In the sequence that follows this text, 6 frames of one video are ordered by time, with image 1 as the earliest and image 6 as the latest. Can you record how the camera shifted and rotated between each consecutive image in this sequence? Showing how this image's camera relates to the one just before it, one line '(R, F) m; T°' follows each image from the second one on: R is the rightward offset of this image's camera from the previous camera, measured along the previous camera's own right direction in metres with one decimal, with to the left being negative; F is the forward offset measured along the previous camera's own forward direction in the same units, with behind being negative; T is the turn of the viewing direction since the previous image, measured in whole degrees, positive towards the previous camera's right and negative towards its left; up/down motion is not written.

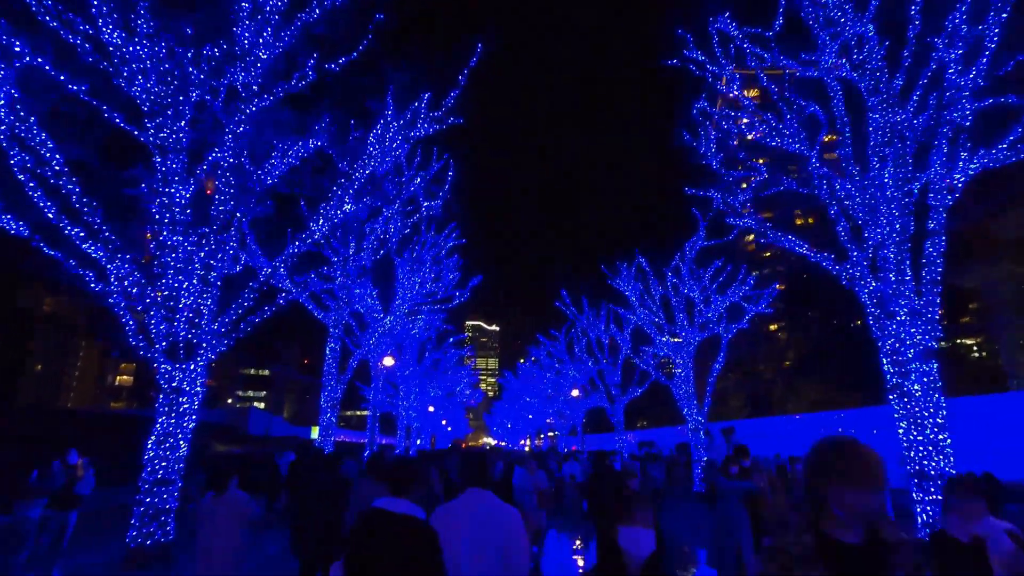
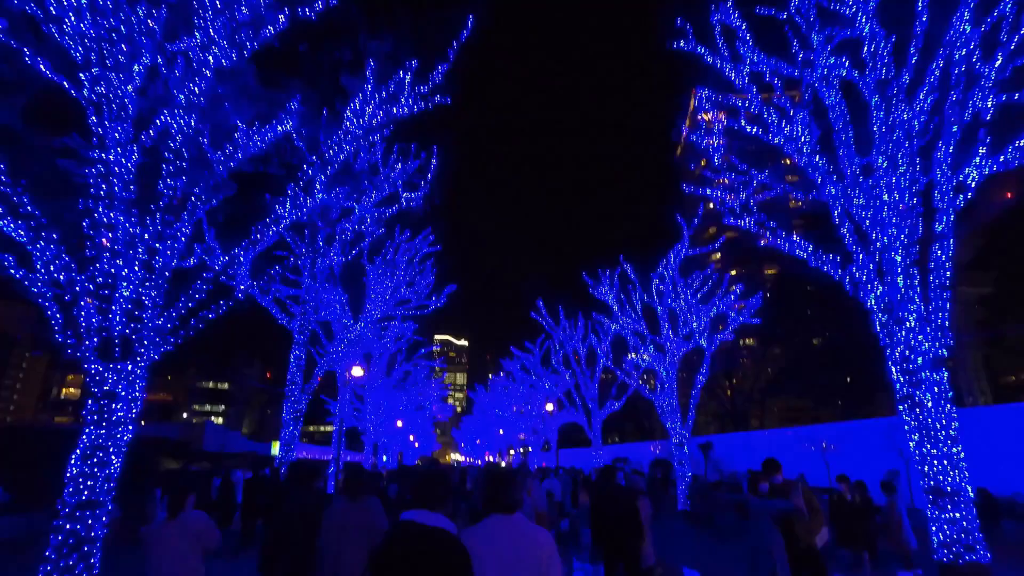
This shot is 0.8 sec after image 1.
(+0.2, +0.6) m; +2°
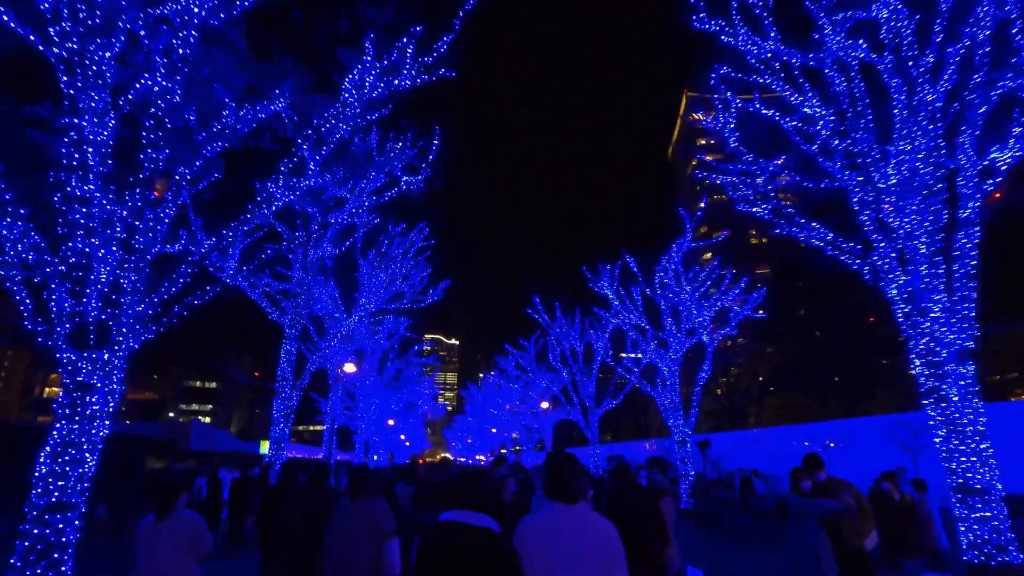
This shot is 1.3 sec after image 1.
(-0.2, +0.5) m; +1°
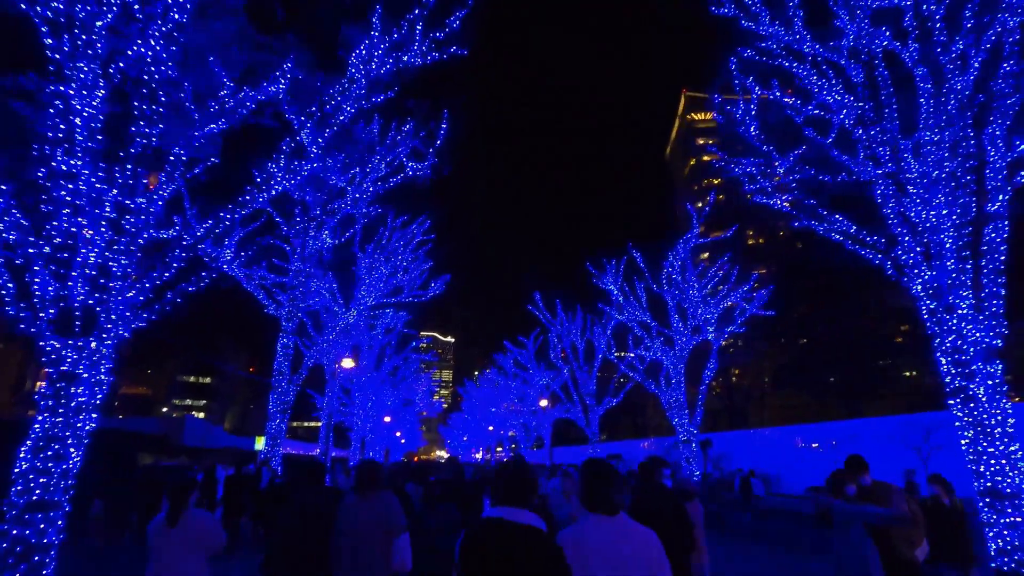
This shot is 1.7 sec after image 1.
(-0.2, +0.4) m; 0°
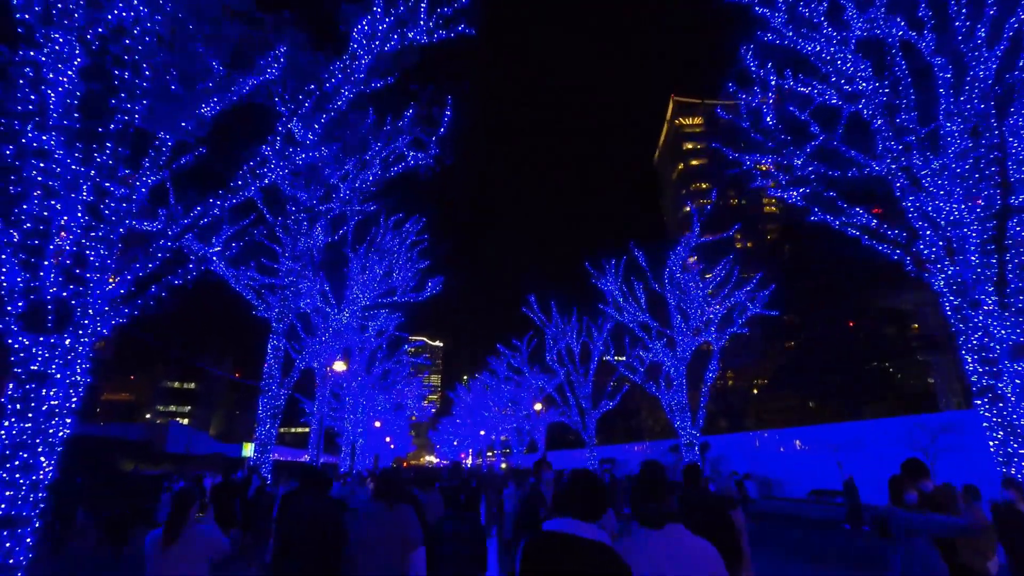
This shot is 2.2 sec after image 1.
(-0.3, +0.4) m; +1°
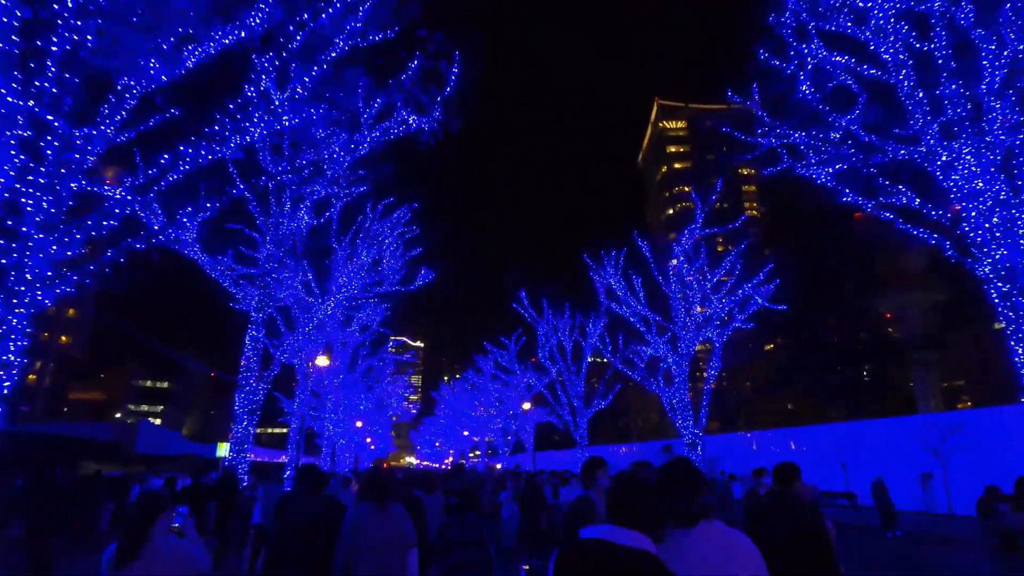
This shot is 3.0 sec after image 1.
(-0.4, +0.8) m; +2°
